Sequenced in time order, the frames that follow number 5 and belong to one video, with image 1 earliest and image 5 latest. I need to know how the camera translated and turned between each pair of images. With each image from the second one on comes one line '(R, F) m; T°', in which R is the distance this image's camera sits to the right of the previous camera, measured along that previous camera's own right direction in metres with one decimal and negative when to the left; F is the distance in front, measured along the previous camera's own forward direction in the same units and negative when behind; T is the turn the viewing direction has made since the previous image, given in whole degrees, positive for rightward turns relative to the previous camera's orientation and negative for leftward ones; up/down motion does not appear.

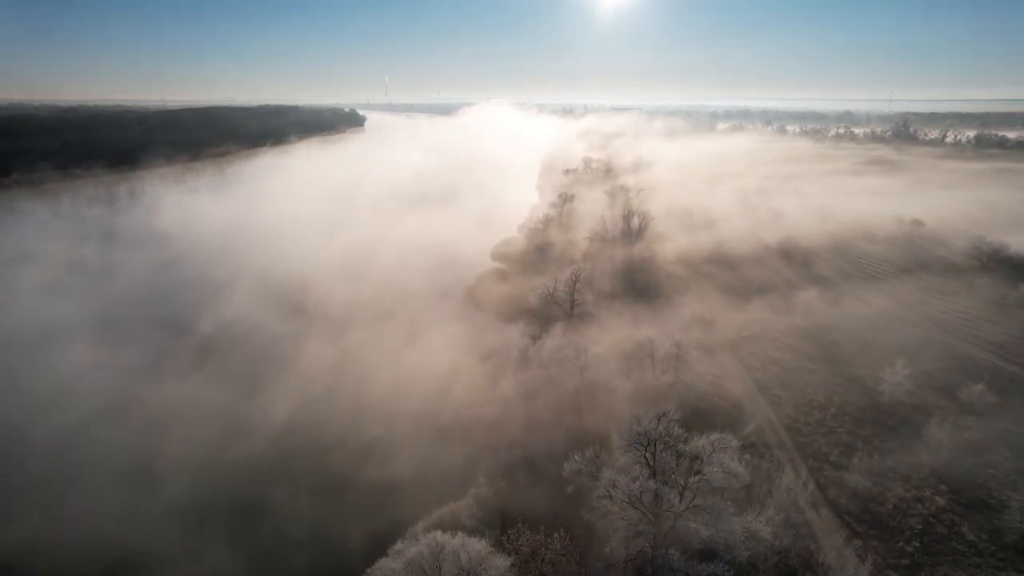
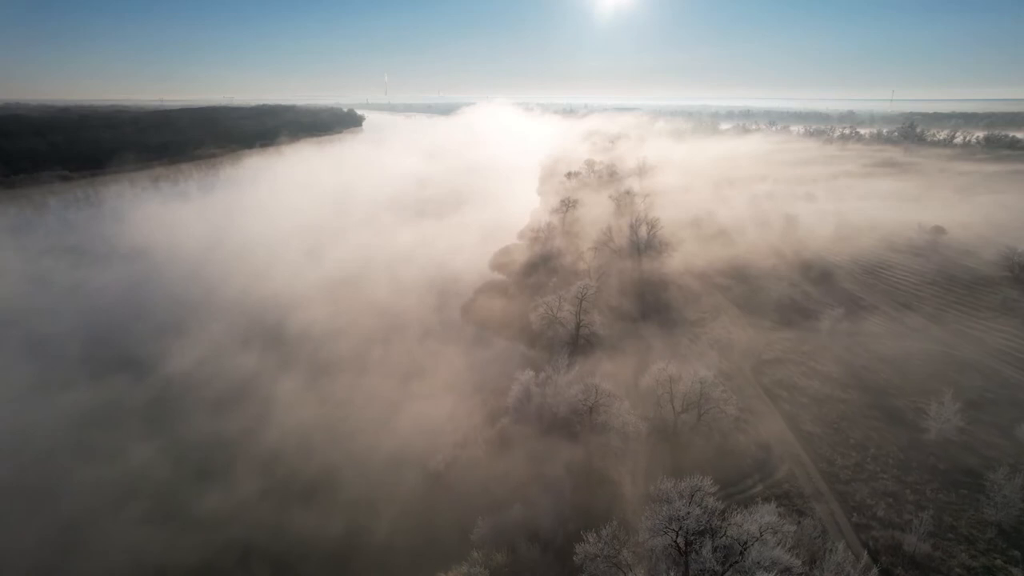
(0.0, +1.9) m; 0°
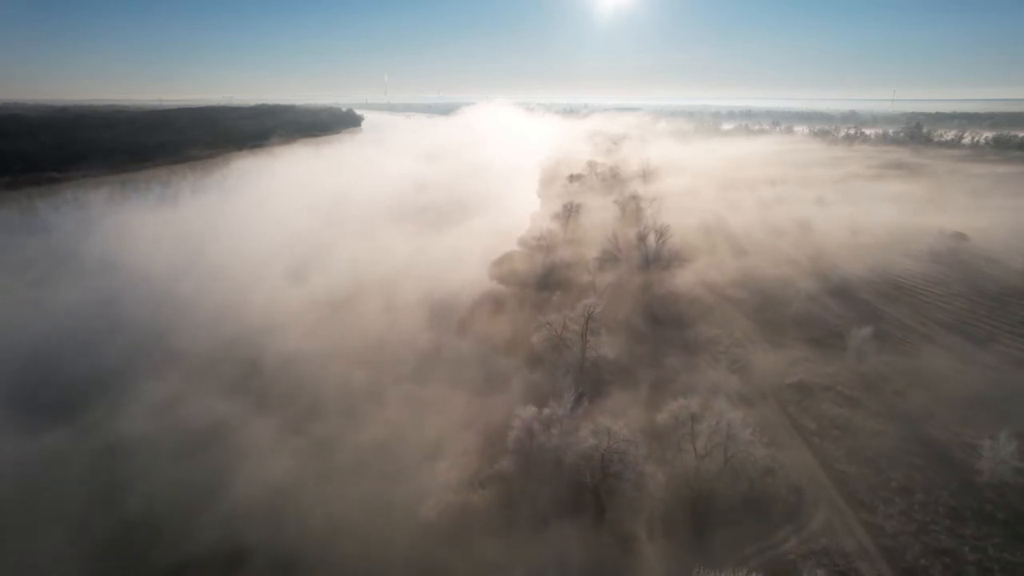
(0.0, +1.7) m; 0°
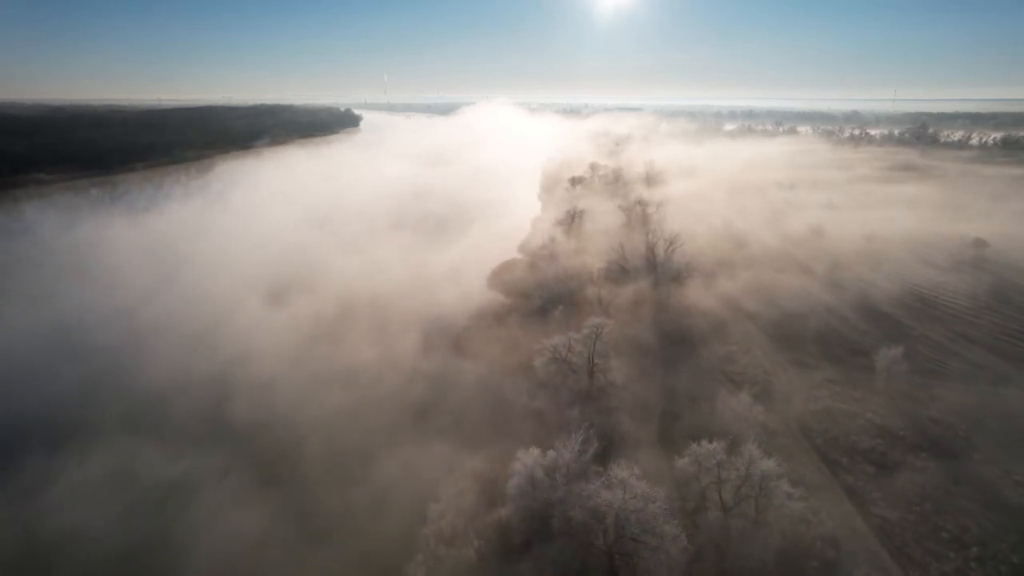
(0.0, +1.6) m; 0°
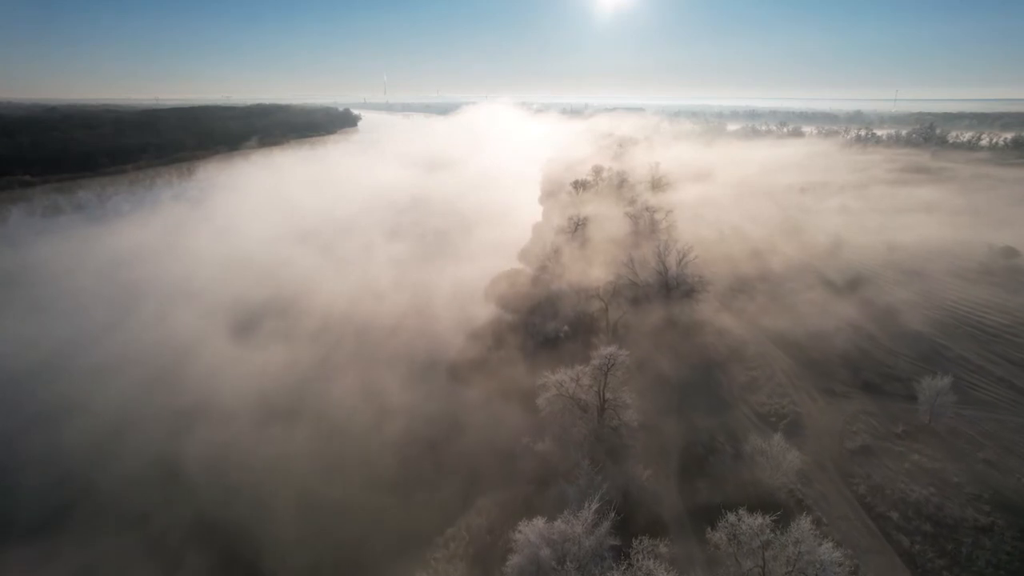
(0.0, +2.0) m; 0°
